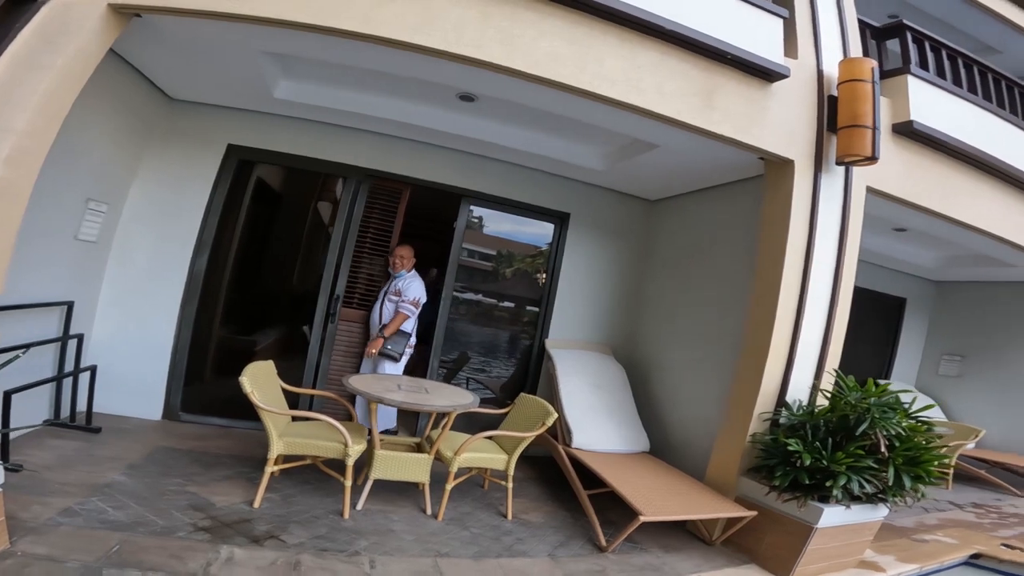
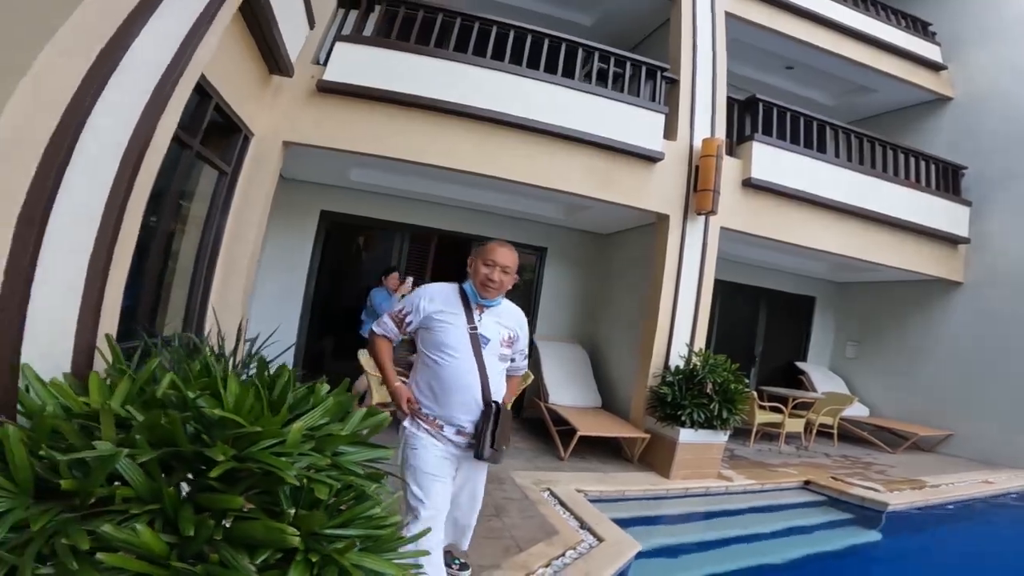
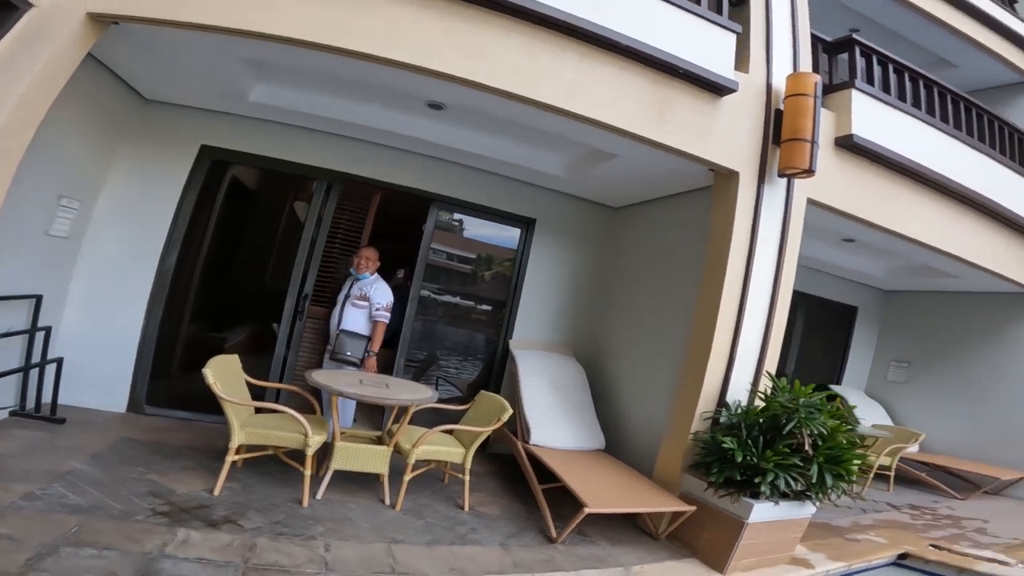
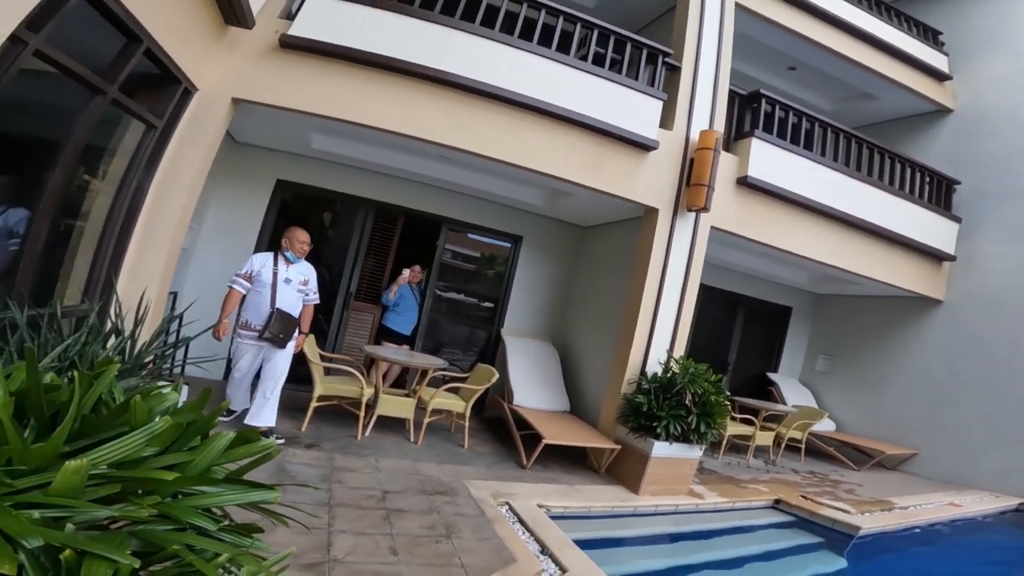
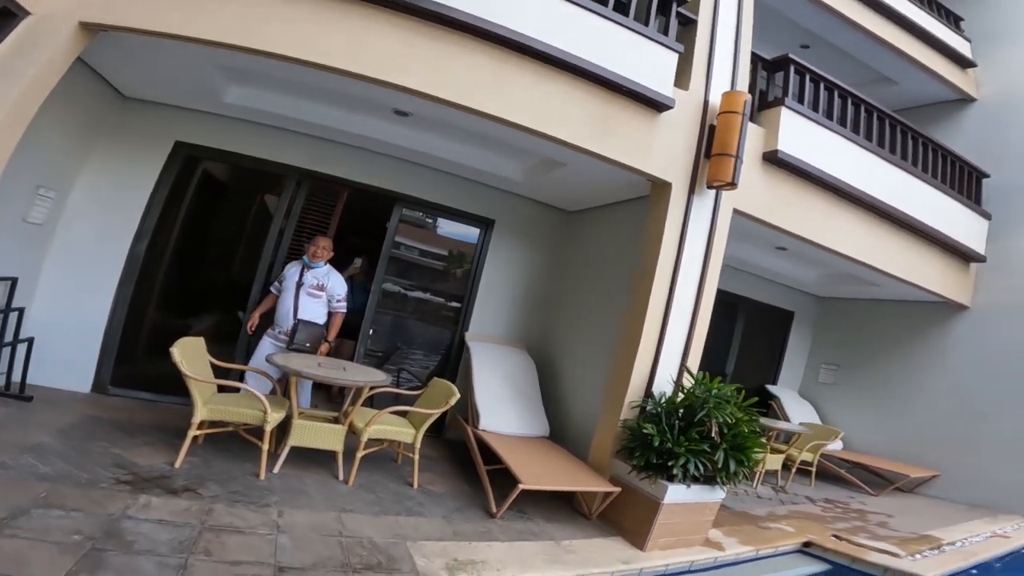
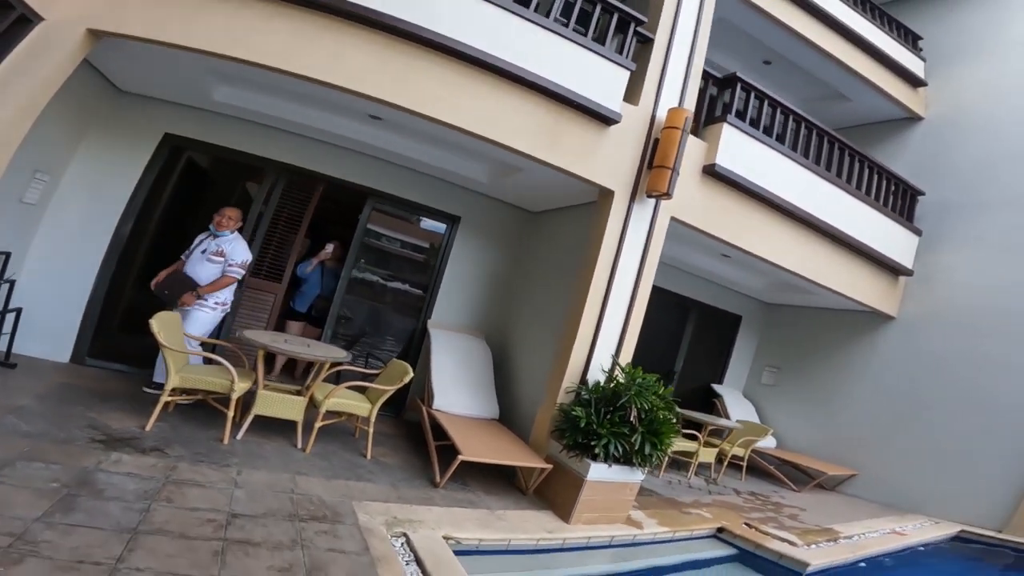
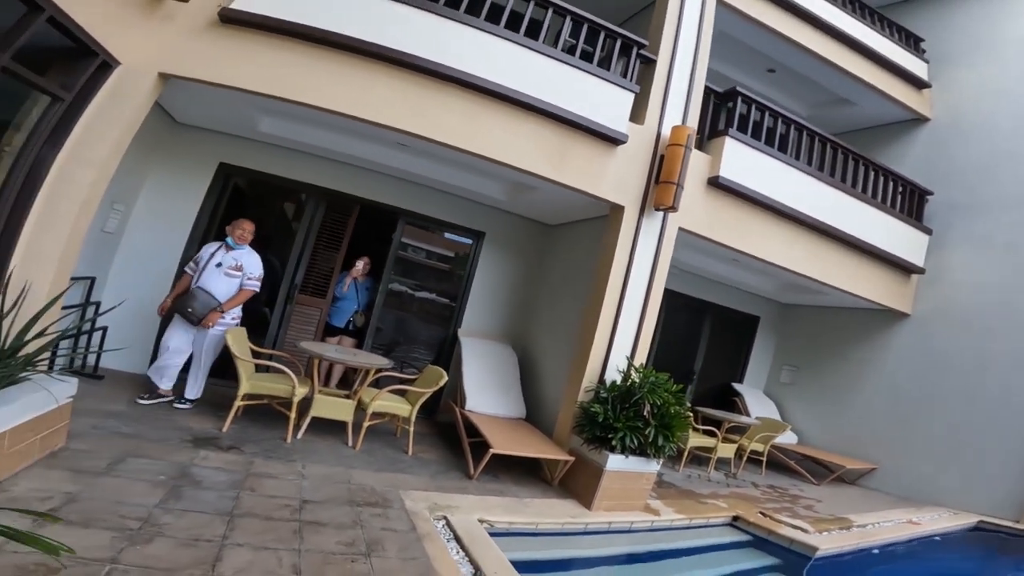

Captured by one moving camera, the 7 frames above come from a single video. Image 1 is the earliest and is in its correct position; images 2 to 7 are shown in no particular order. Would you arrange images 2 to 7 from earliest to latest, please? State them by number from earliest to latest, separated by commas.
3, 5, 6, 7, 4, 2
